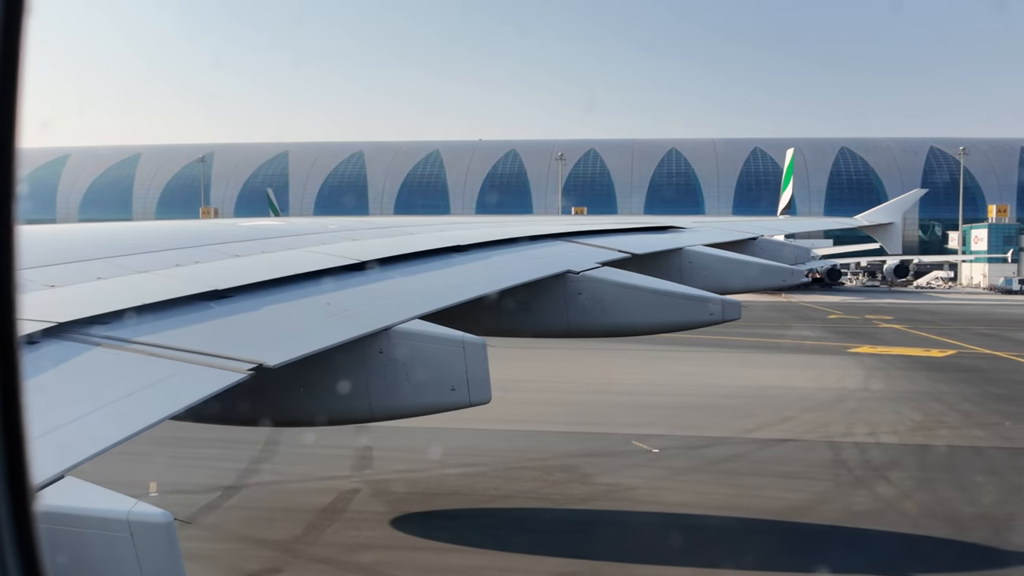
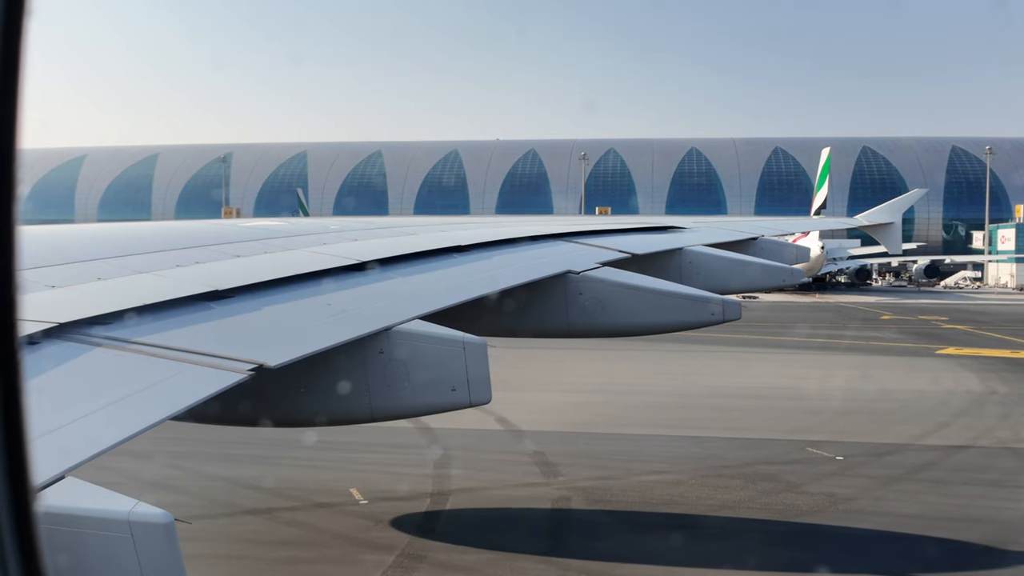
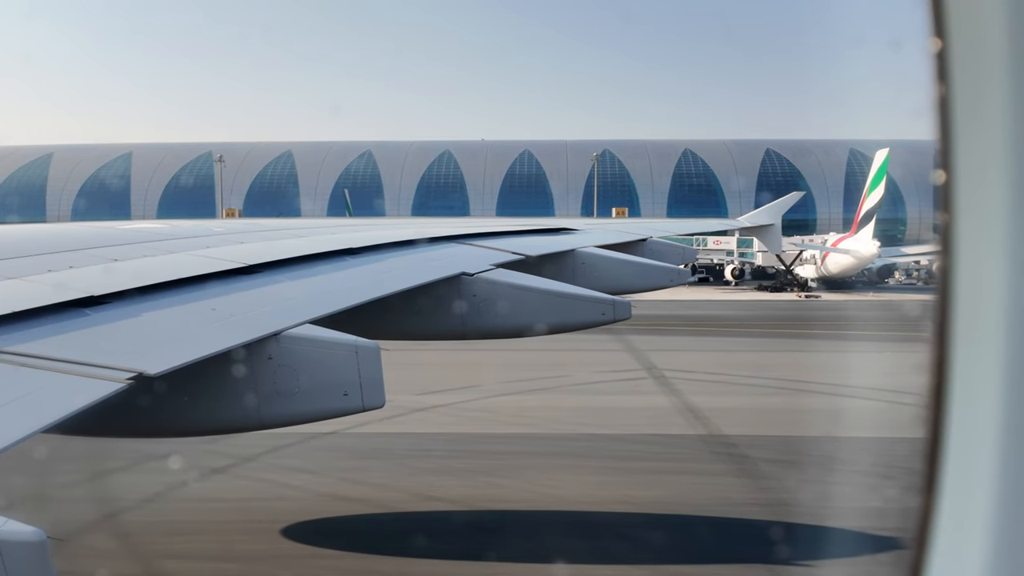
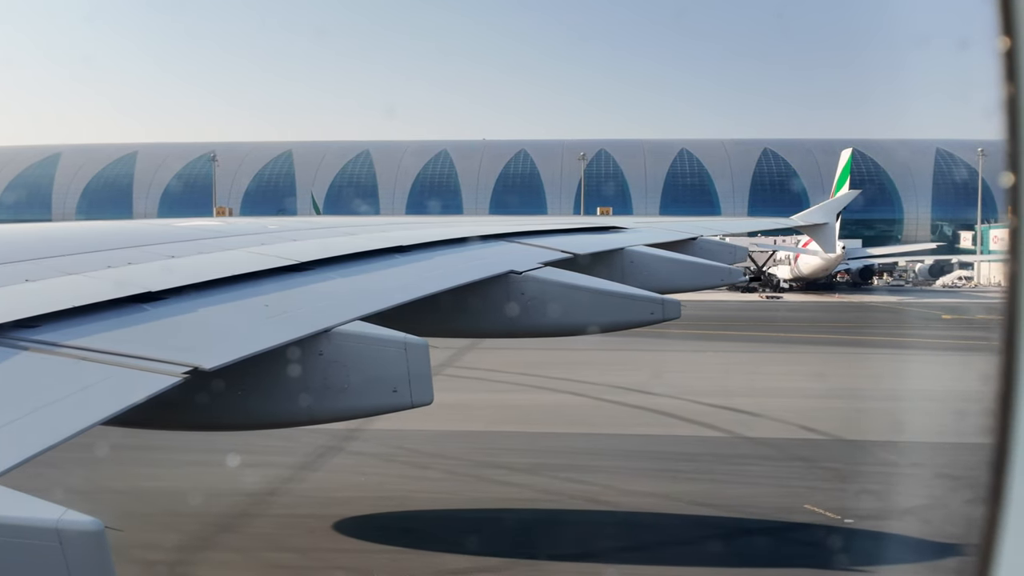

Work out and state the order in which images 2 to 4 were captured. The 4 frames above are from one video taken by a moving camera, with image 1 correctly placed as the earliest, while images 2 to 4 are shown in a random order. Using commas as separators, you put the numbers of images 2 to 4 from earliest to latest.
2, 4, 3
